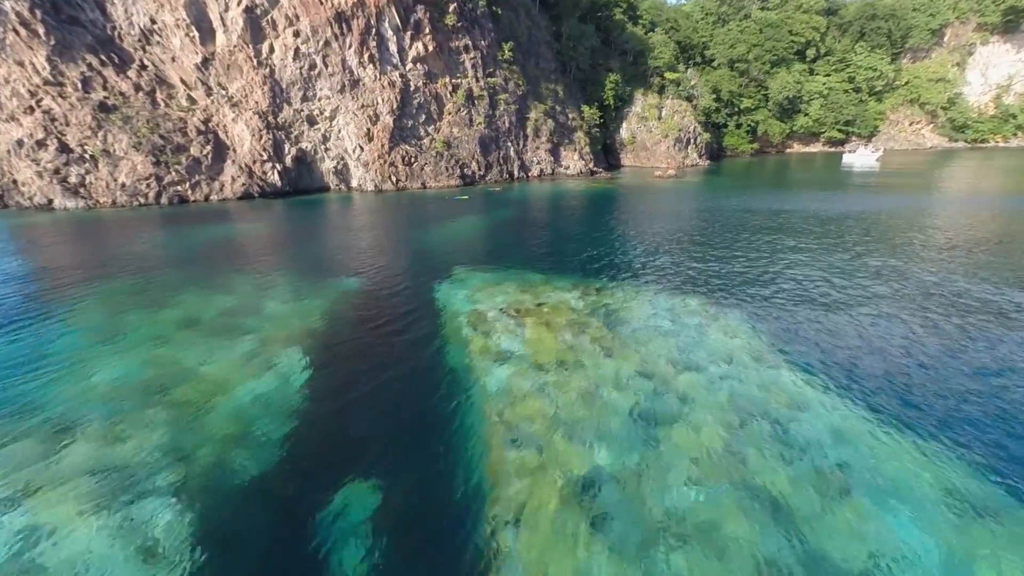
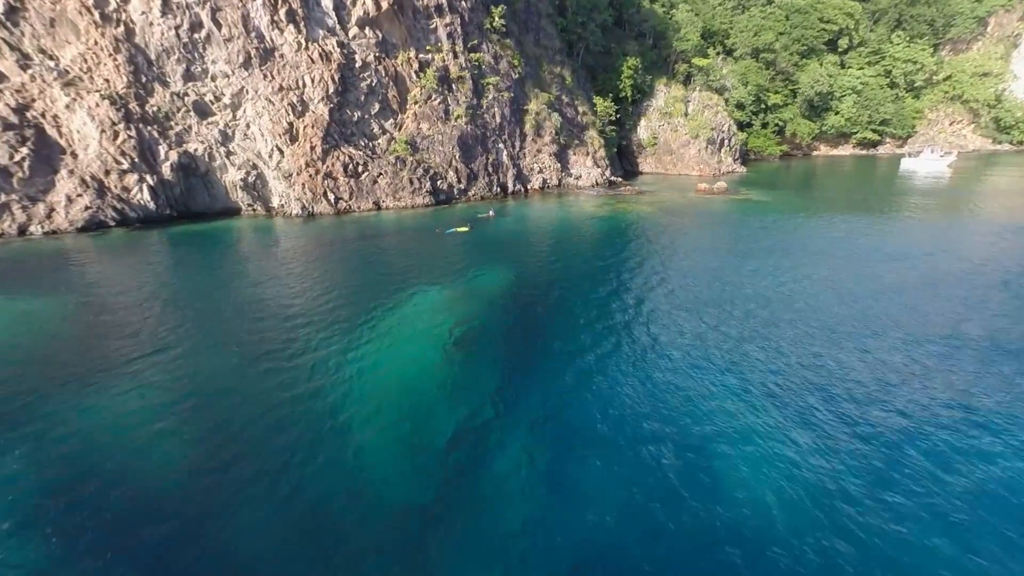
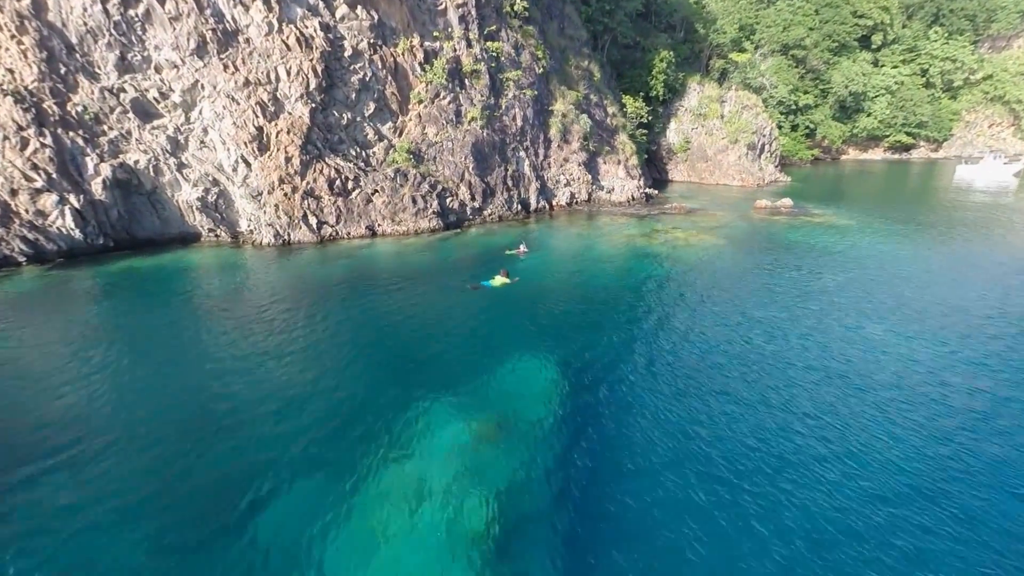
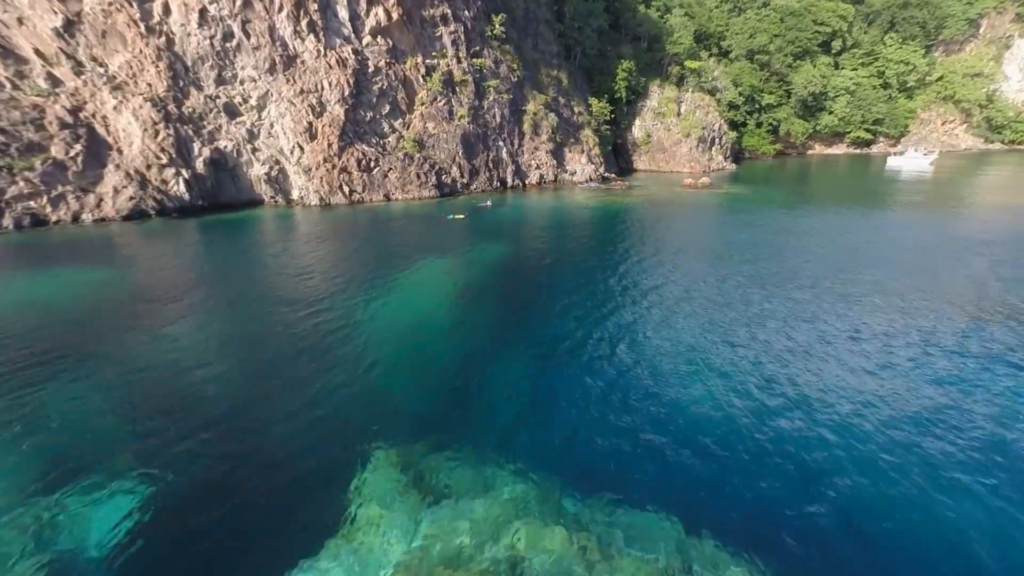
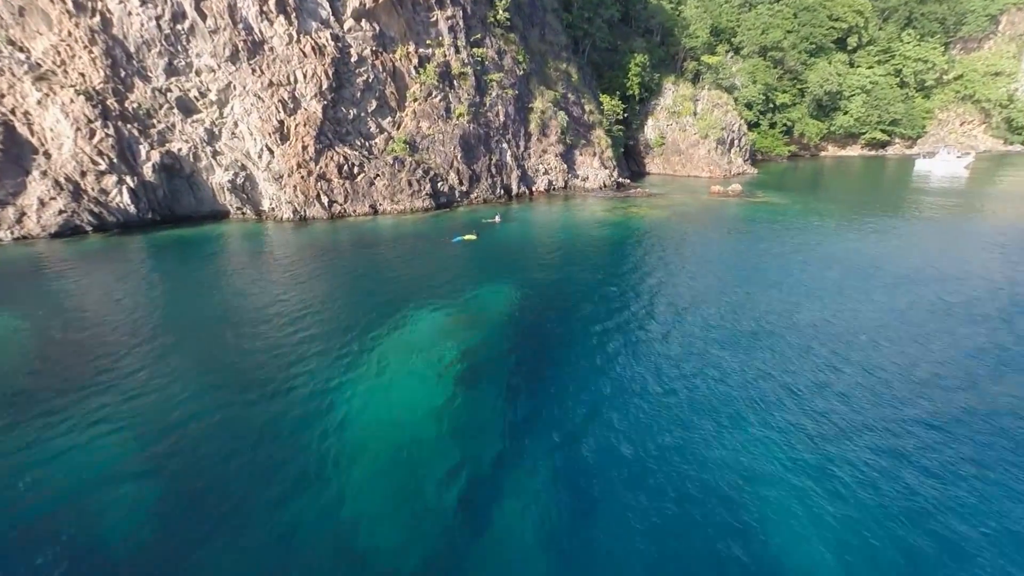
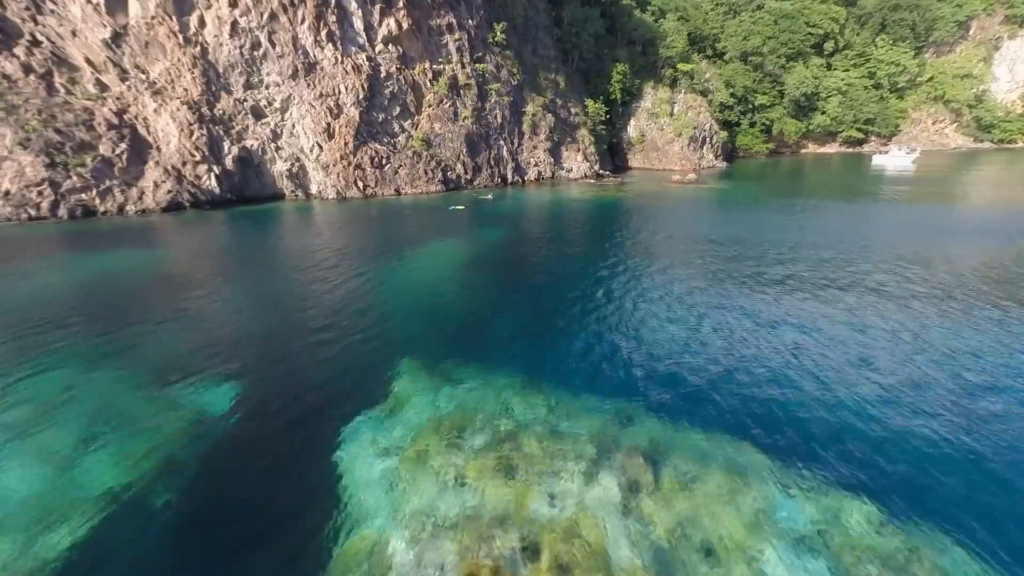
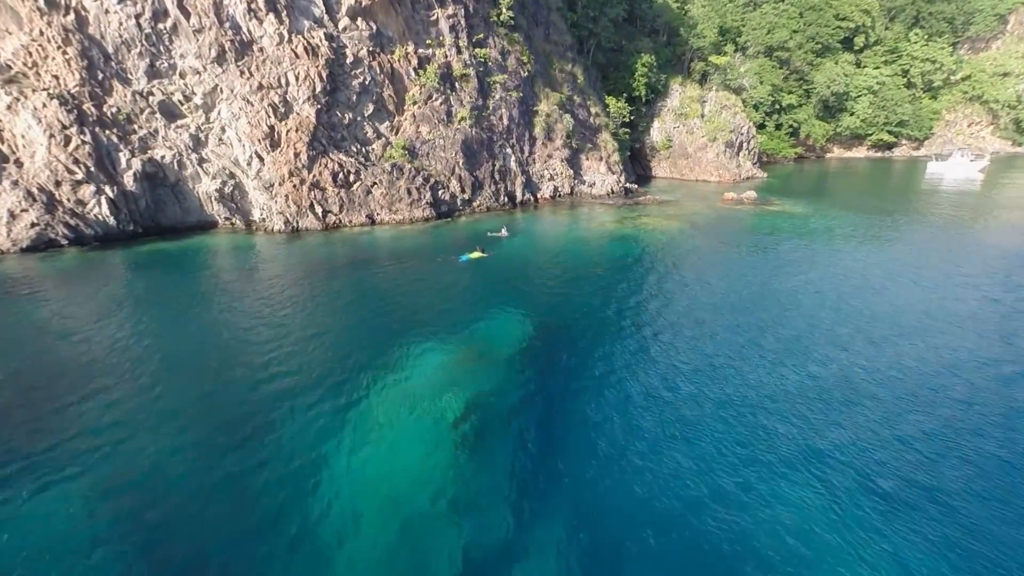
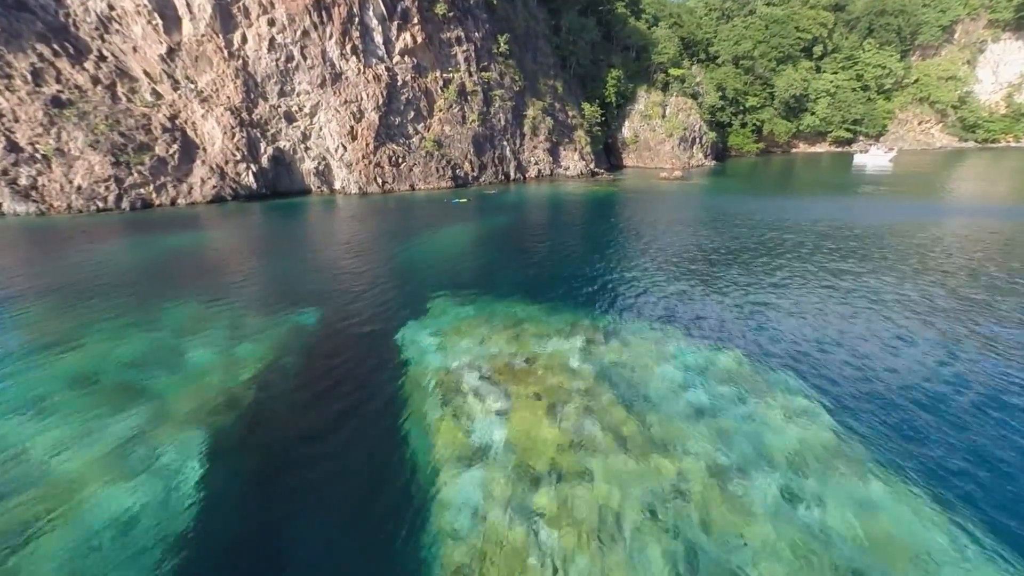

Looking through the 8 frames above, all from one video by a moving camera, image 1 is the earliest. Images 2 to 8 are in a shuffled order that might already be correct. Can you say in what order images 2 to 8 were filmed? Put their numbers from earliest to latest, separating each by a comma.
8, 6, 4, 2, 5, 7, 3
